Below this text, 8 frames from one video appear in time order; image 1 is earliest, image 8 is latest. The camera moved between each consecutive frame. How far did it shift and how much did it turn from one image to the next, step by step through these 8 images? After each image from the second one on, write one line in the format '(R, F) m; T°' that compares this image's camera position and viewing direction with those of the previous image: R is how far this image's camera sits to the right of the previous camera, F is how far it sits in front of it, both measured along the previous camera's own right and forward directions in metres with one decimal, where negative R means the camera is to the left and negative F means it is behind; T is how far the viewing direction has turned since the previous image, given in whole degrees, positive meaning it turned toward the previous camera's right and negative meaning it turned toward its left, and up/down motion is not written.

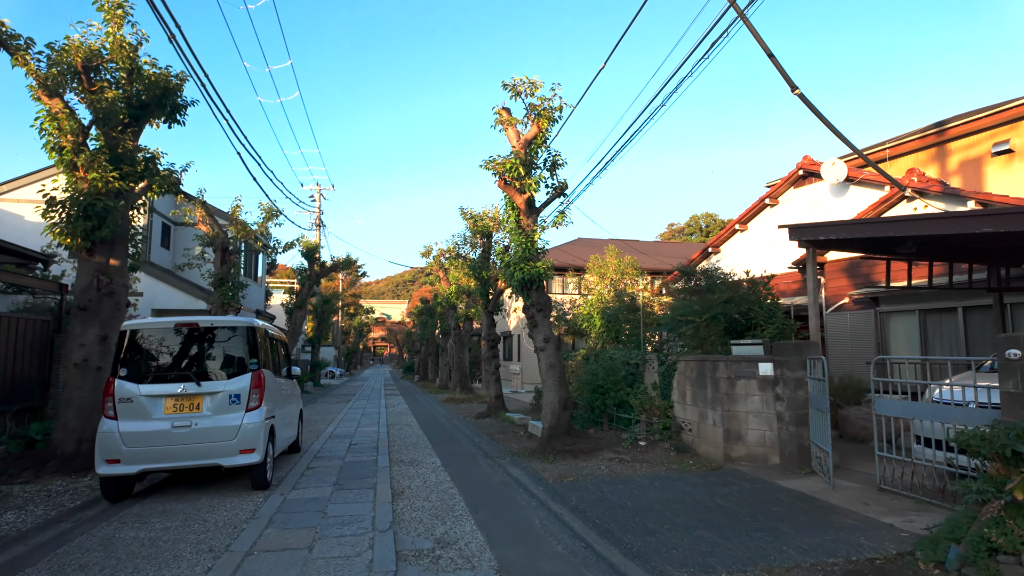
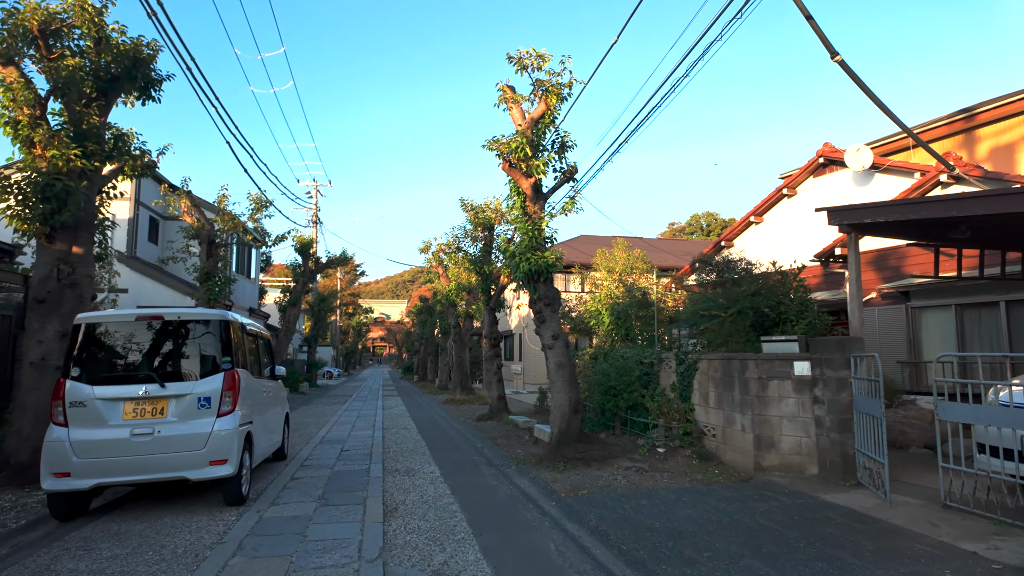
(-0.1, +0.9) m; 0°
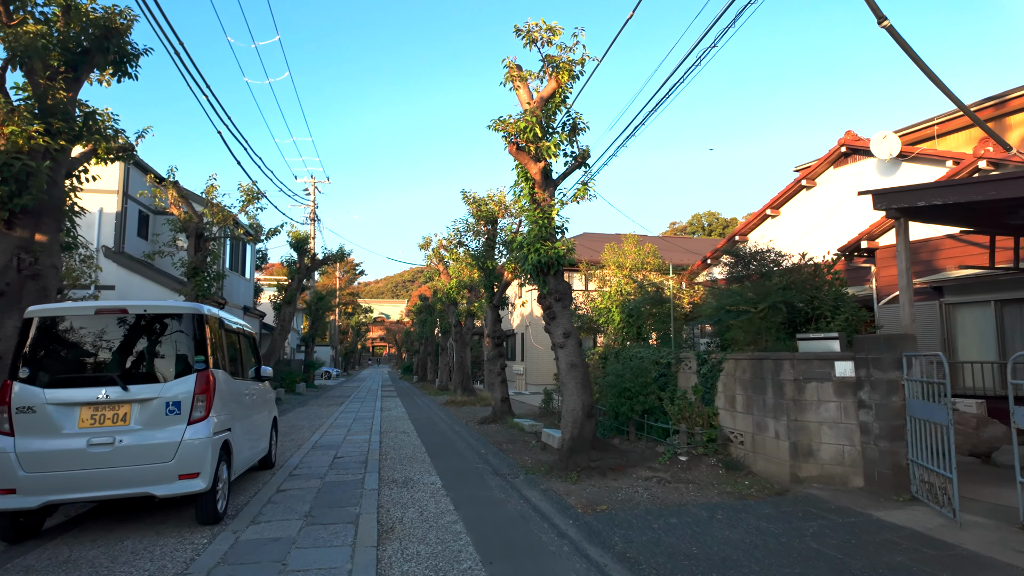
(-0.1, +0.8) m; 0°
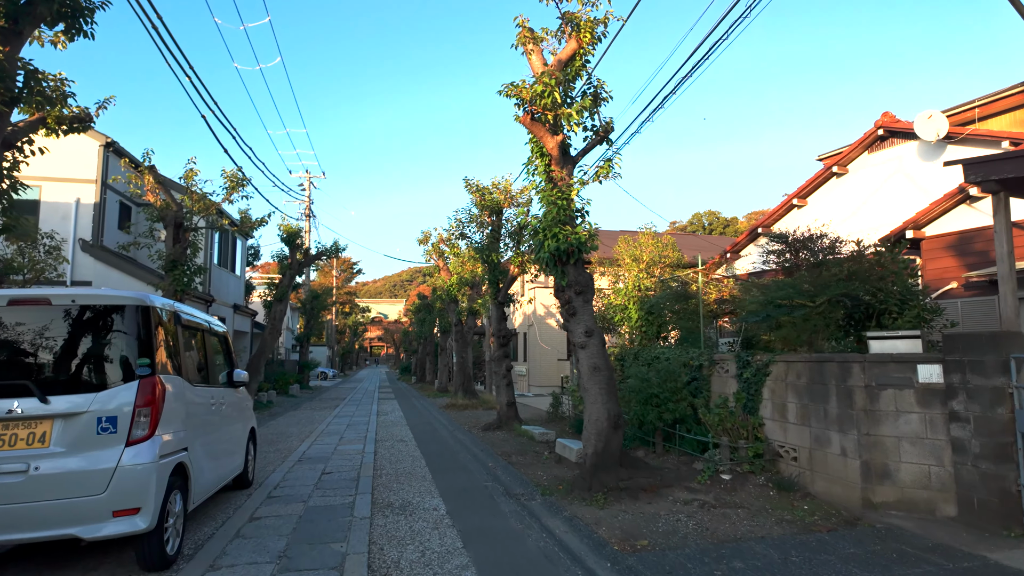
(-0.2, +1.2) m; 0°
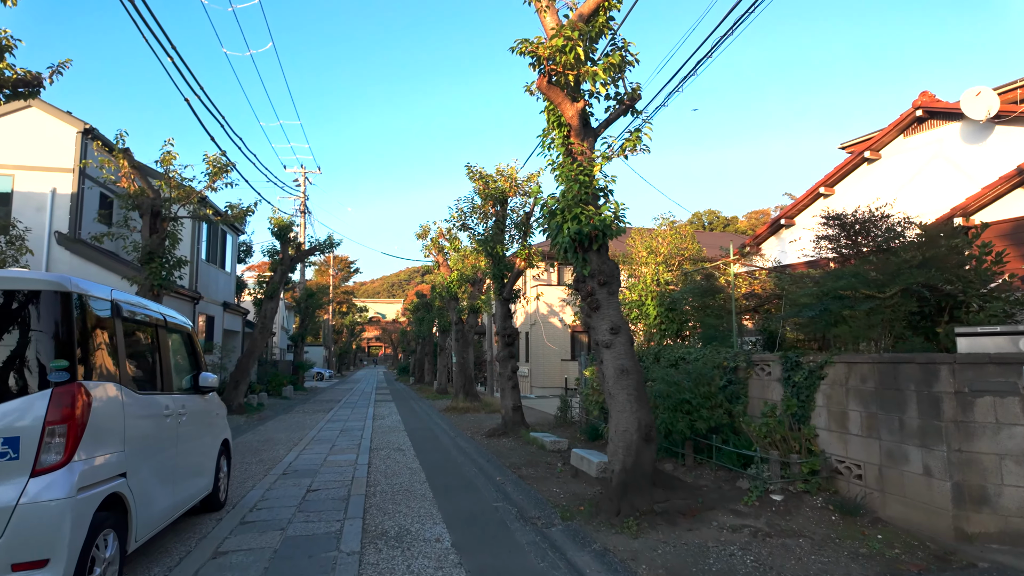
(-0.2, +1.1) m; 0°
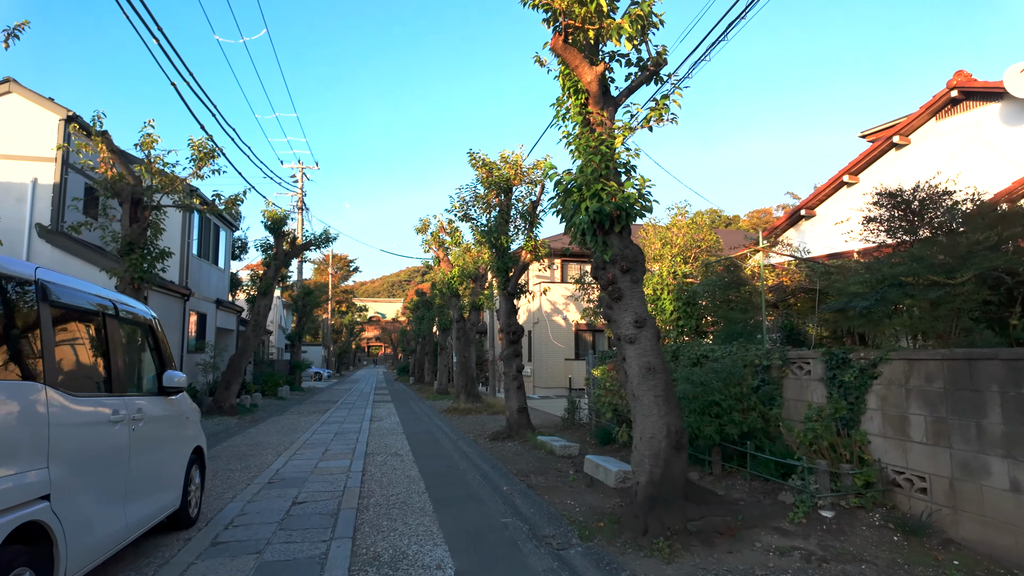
(-0.1, +0.8) m; 0°
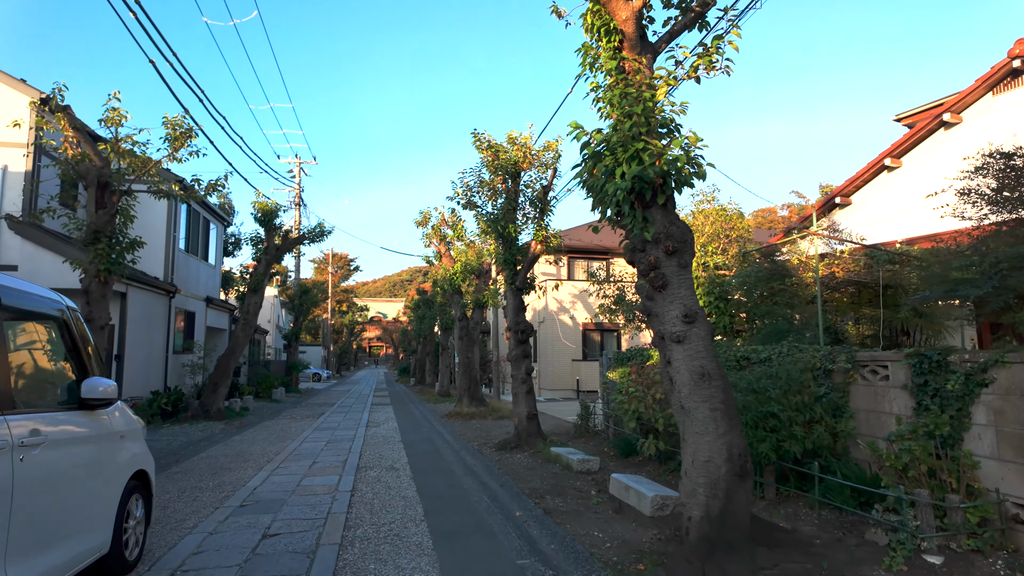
(-0.1, +1.2) m; 0°
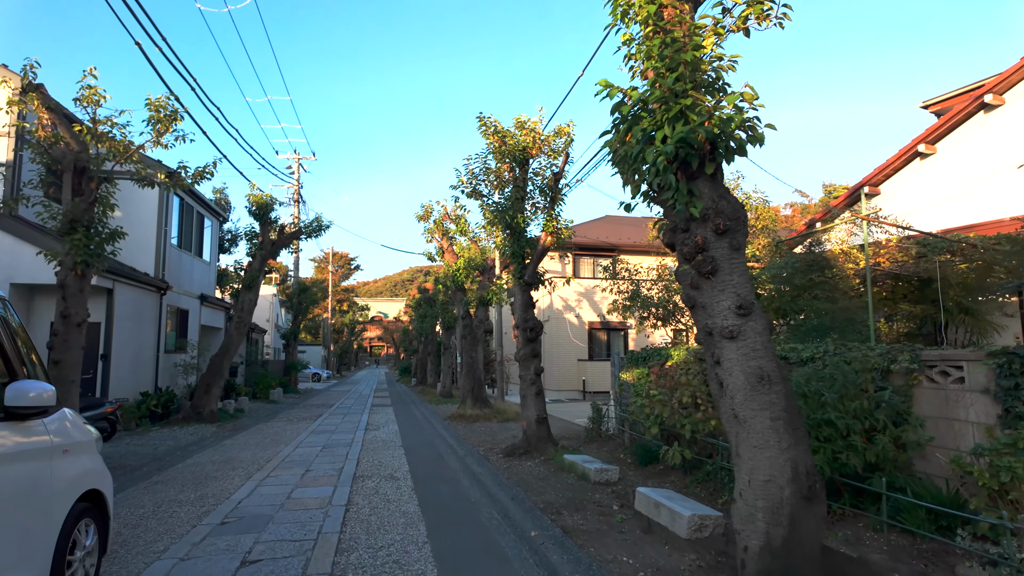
(-0.1, +0.7) m; 0°
